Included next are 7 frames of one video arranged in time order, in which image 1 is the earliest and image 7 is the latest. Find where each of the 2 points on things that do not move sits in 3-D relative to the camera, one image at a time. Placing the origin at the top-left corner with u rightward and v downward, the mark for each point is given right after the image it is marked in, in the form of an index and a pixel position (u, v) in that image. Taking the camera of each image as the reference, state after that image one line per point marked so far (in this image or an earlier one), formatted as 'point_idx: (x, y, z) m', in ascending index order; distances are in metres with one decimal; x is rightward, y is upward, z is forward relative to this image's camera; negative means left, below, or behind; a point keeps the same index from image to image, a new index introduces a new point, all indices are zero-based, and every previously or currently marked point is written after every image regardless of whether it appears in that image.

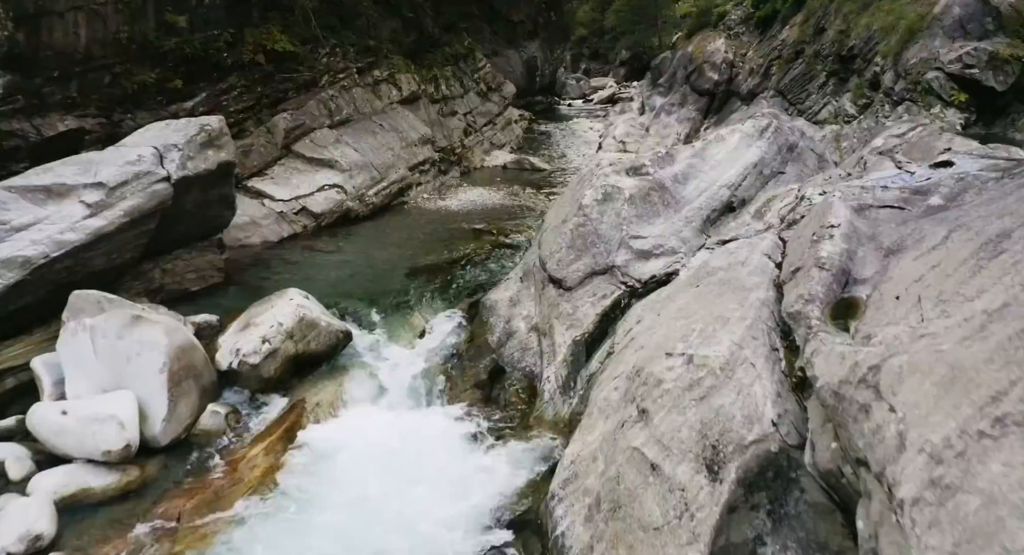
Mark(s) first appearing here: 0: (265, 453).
0: (-2.7, -1.9, +6.5) m
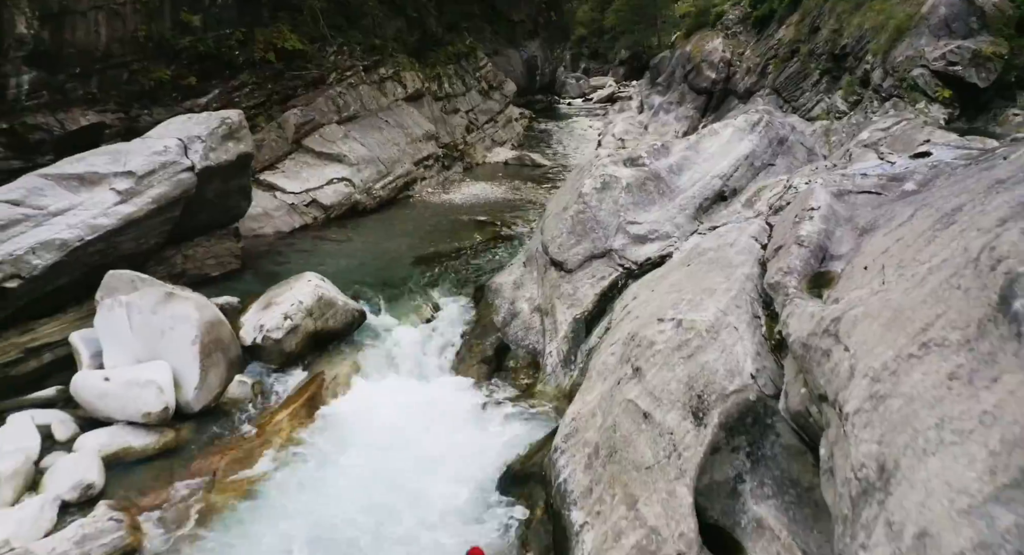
0: (-2.6, -1.6, +7.1) m
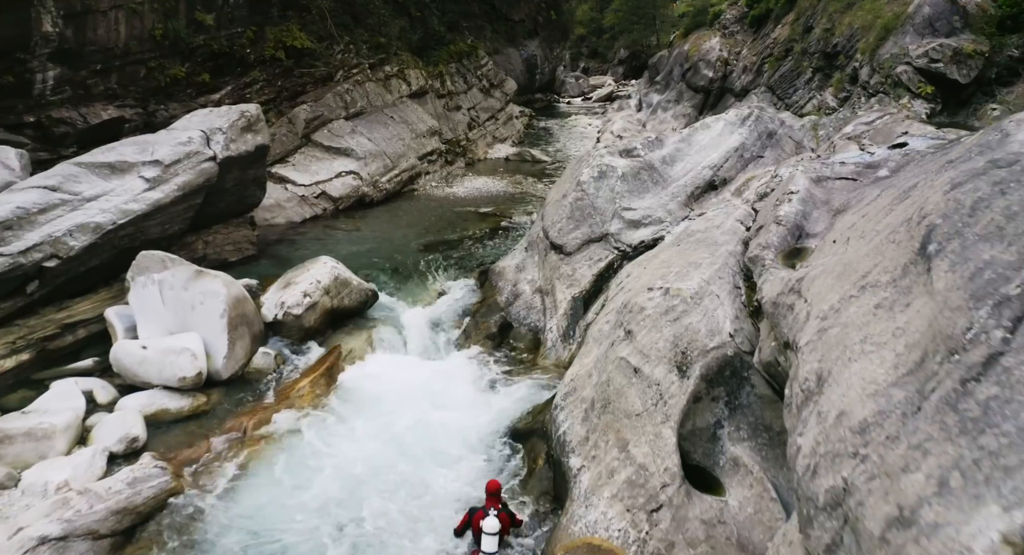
0: (-2.6, -1.4, +7.7) m
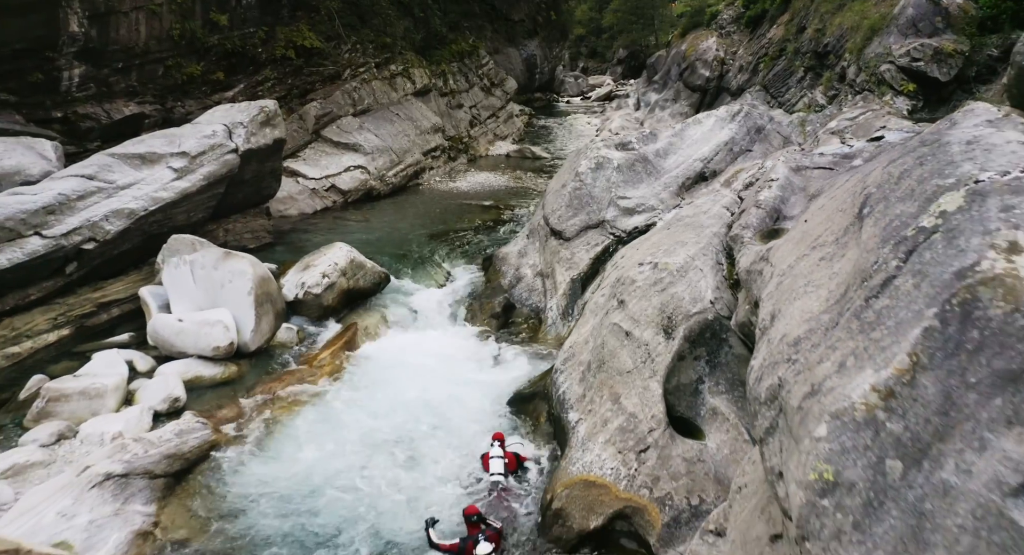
0: (-2.5, -1.1, +8.3) m
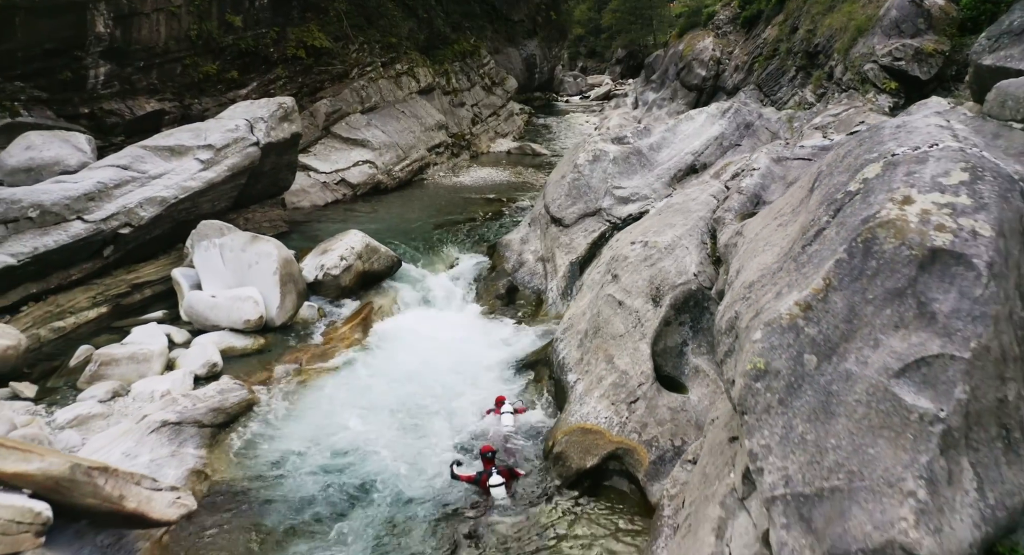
0: (-2.5, -0.8, +9.1) m
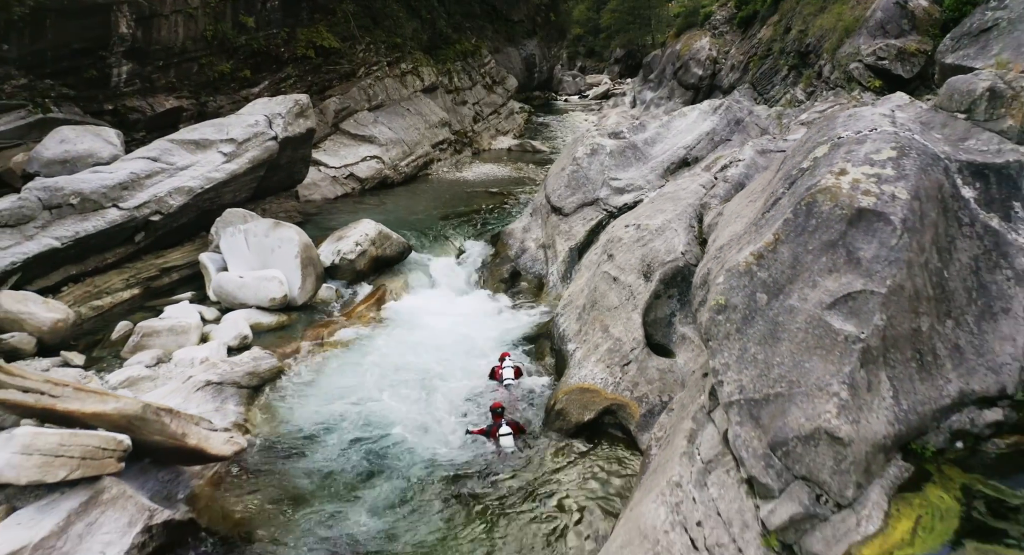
0: (-2.4, -0.5, +9.8) m
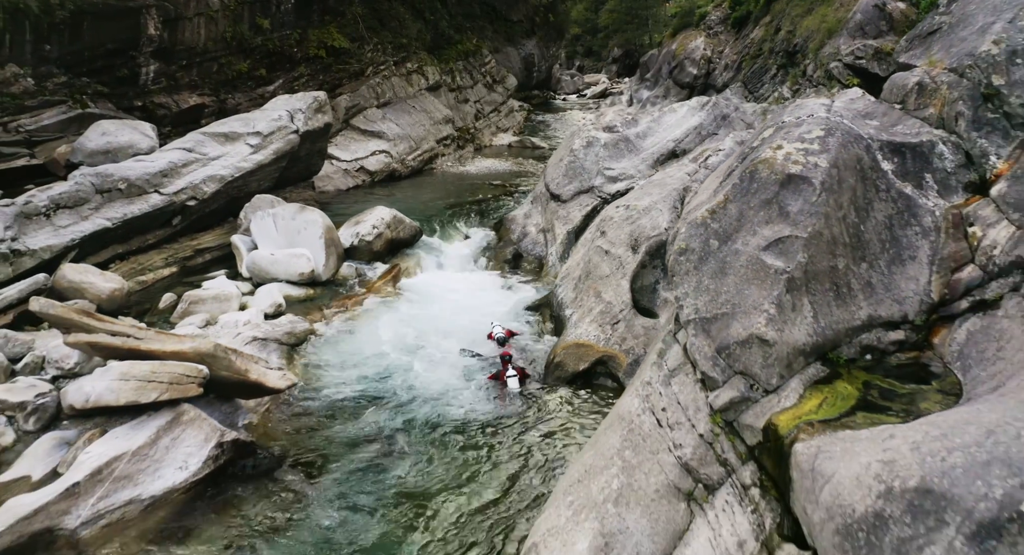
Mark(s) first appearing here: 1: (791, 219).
0: (-2.4, -0.1, +10.9) m
1: (+2.2, +0.5, +4.6) m
